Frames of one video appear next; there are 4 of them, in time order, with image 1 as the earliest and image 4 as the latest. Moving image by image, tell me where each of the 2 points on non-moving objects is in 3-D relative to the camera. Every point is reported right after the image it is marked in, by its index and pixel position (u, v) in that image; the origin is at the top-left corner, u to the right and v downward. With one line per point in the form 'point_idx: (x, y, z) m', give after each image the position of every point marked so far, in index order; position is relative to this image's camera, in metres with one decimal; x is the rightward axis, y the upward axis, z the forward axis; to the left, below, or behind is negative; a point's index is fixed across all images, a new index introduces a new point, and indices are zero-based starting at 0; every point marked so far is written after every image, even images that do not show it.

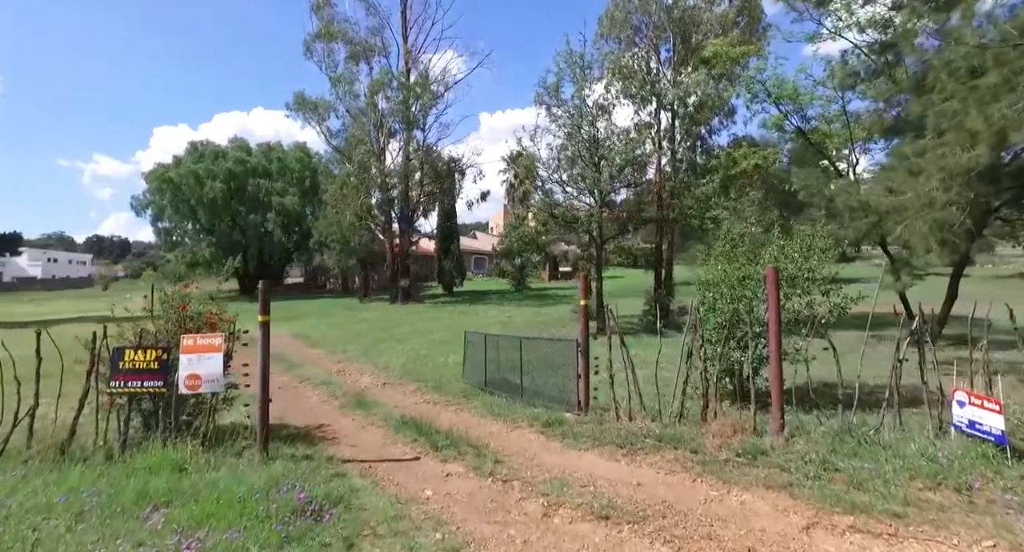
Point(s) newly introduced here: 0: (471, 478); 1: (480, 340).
0: (-0.4, -2.0, +5.7) m
1: (-0.6, -1.2, +10.8) m
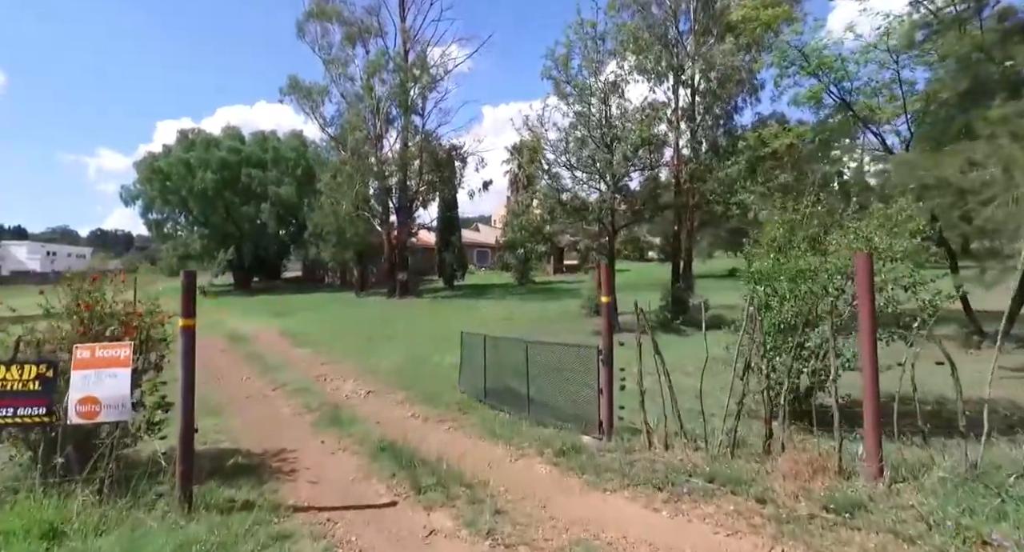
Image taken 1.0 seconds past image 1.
0: (-0.4, -1.9, +4.2) m
1: (-0.5, -1.1, +9.3) m
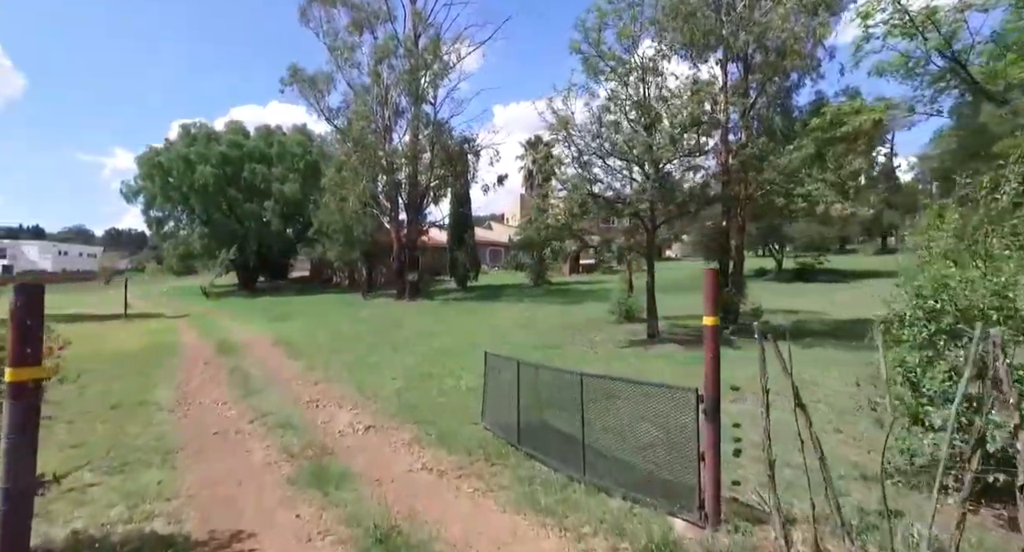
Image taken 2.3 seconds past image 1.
0: (0.0, -2.0, +2.1) m
1: (0.0, -1.1, +7.2) m
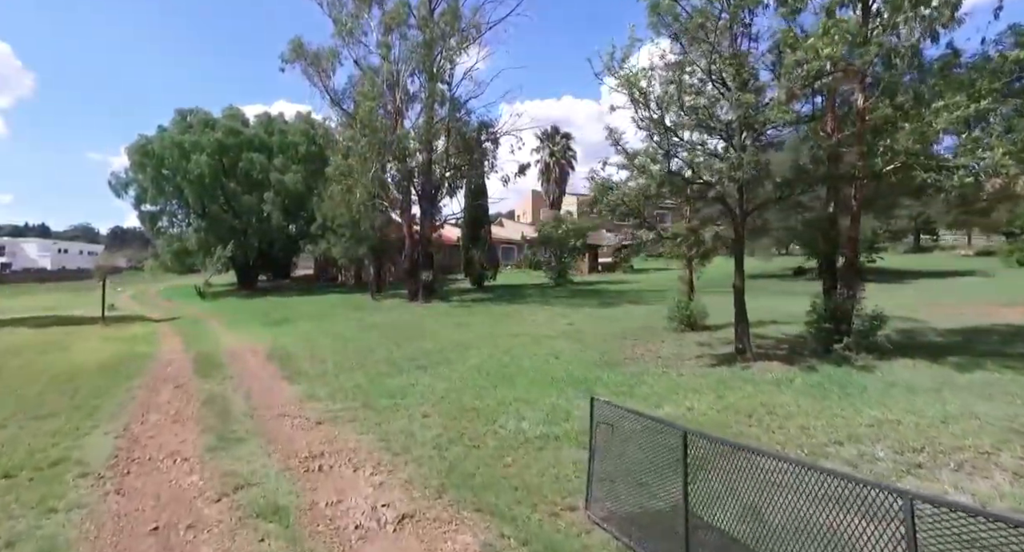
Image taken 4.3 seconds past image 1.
0: (+1.0, -2.0, -0.9) m
1: (+1.0, -1.1, +4.2) m
